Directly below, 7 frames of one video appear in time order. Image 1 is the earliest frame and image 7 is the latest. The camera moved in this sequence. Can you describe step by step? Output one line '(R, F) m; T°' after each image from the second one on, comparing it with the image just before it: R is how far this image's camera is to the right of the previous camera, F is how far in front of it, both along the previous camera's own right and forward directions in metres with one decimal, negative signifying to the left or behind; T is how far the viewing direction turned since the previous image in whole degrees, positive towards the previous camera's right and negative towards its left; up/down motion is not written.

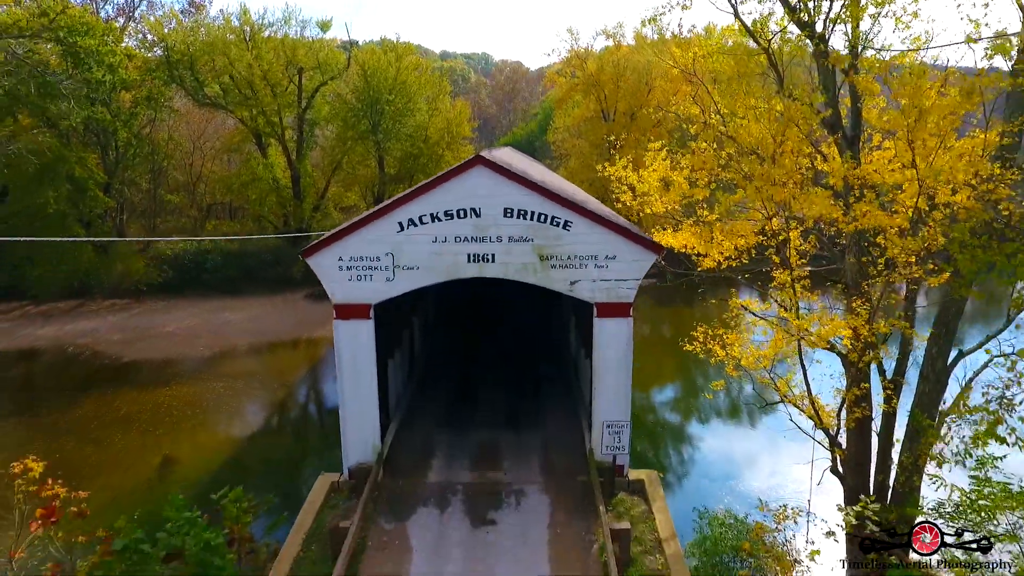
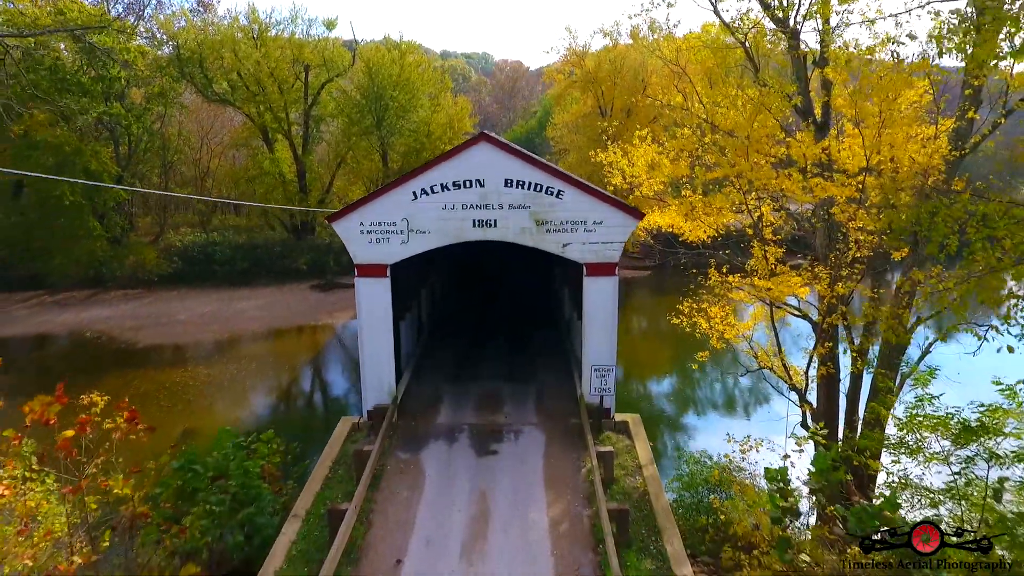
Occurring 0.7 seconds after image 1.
(0.0, -1.2) m; 0°
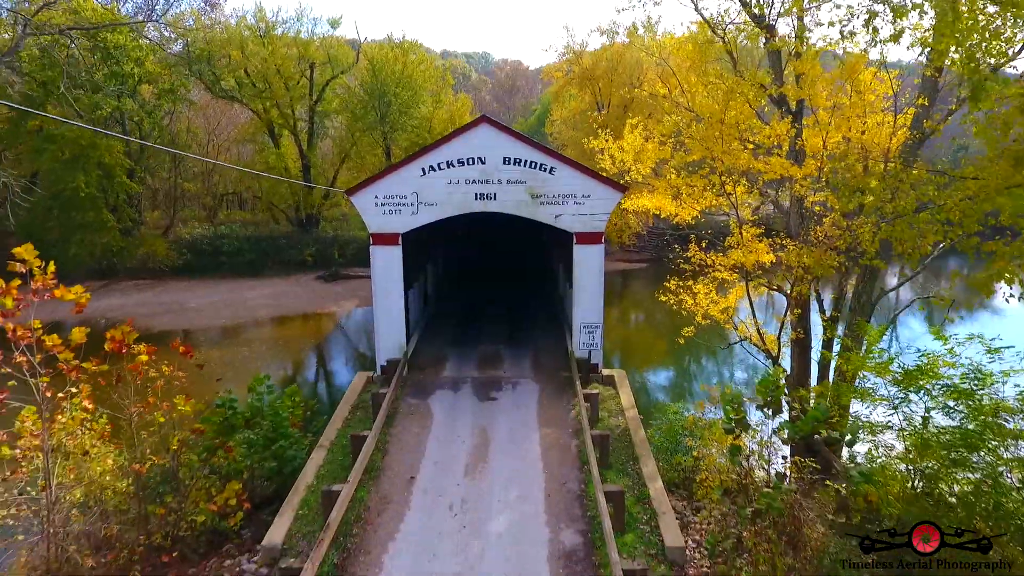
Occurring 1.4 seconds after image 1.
(0.0, -1.2) m; 0°
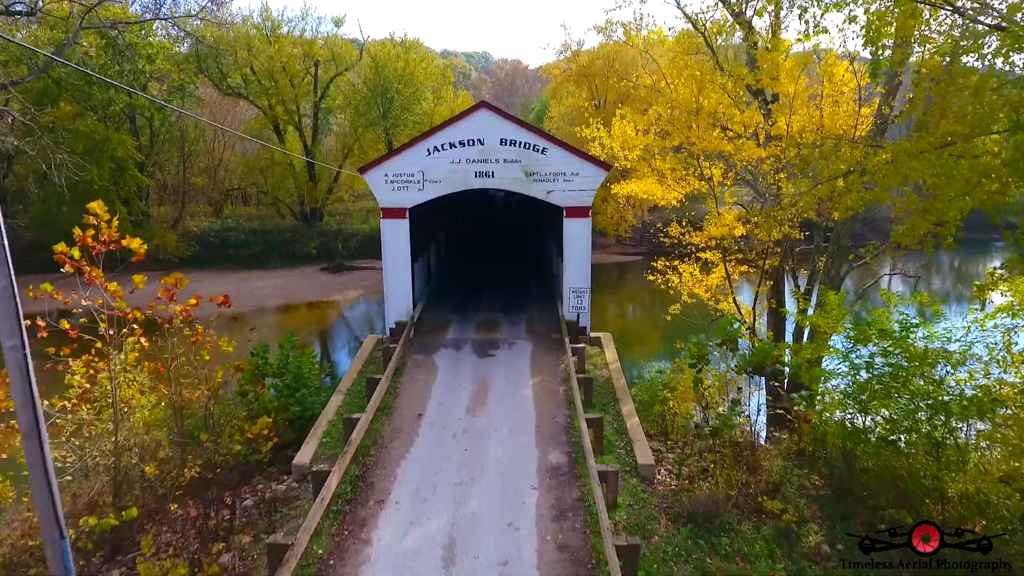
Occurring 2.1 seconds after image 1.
(+0.1, -1.2) m; 0°
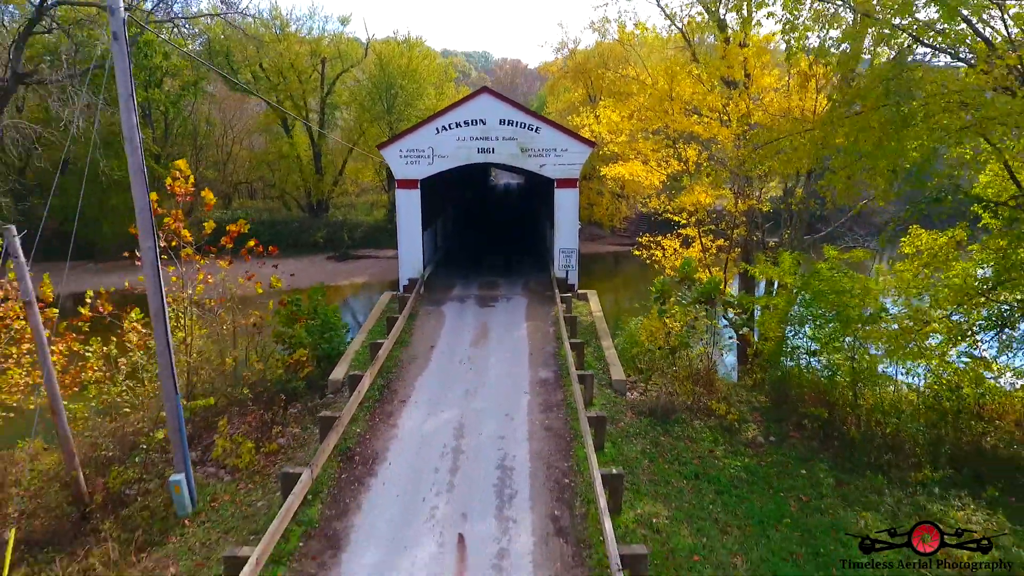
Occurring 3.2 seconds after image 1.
(0.0, -1.9) m; 0°
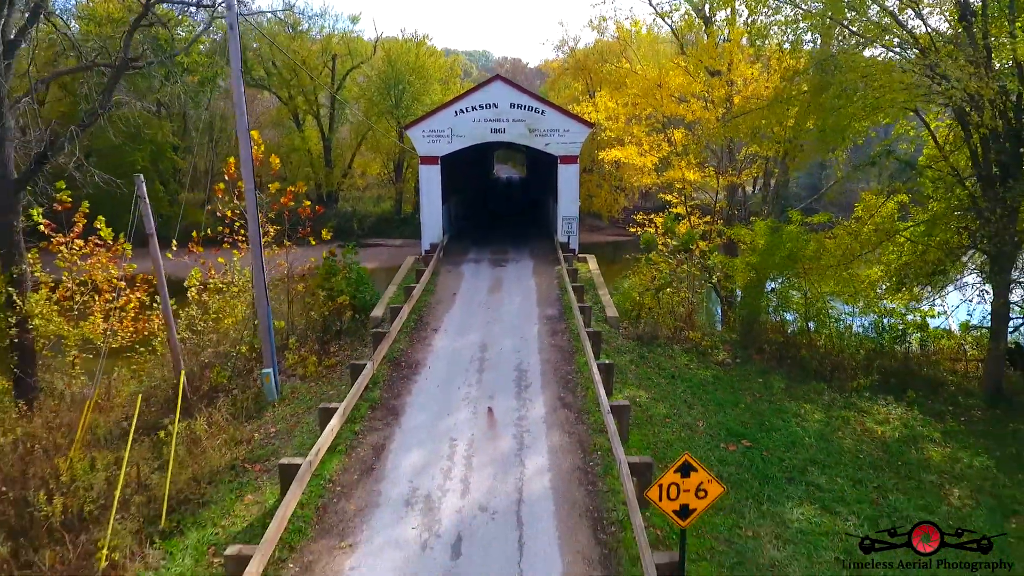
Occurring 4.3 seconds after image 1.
(-0.2, -2.1) m; 0°
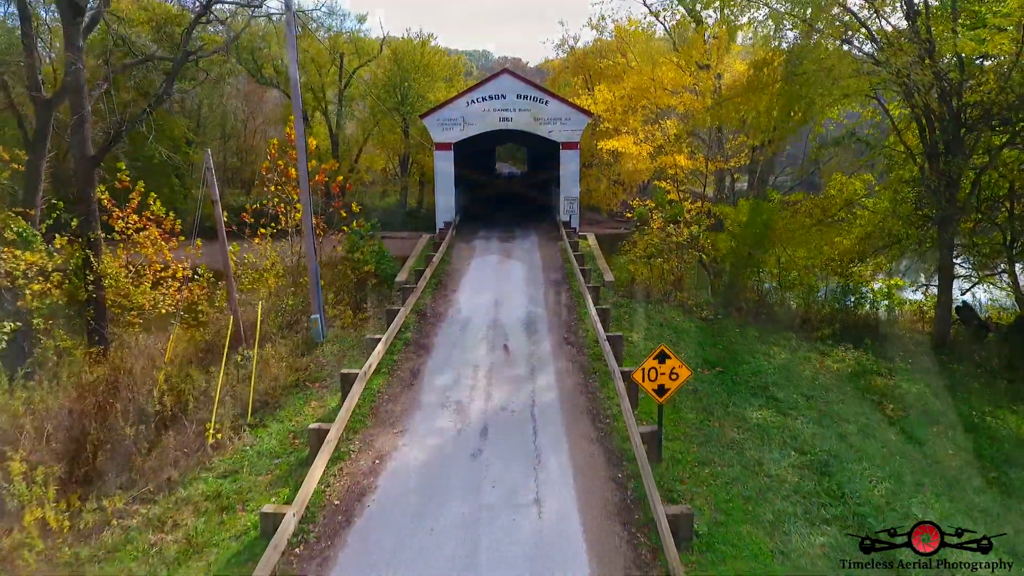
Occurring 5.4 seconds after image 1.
(-0.2, -1.6) m; 0°
